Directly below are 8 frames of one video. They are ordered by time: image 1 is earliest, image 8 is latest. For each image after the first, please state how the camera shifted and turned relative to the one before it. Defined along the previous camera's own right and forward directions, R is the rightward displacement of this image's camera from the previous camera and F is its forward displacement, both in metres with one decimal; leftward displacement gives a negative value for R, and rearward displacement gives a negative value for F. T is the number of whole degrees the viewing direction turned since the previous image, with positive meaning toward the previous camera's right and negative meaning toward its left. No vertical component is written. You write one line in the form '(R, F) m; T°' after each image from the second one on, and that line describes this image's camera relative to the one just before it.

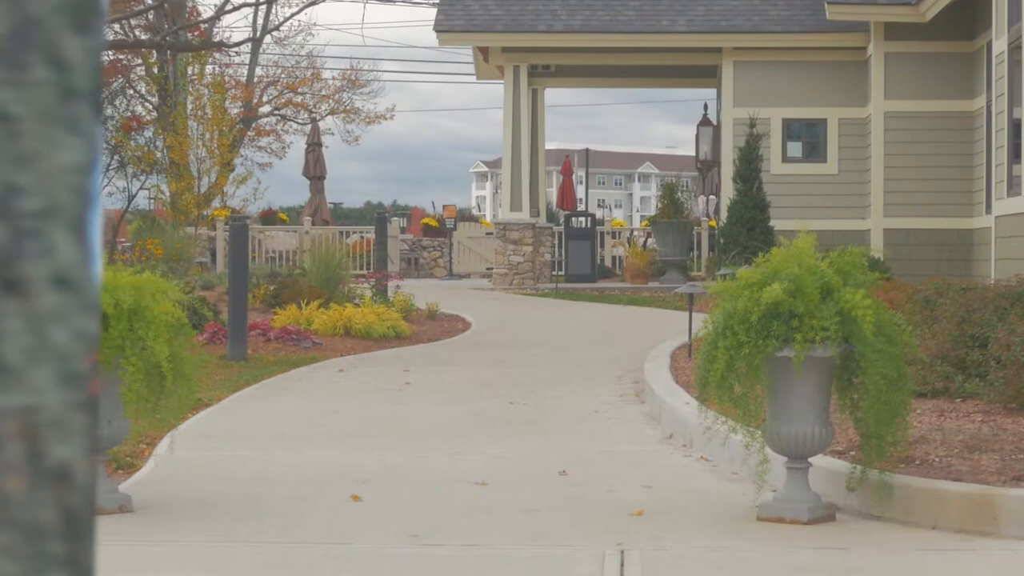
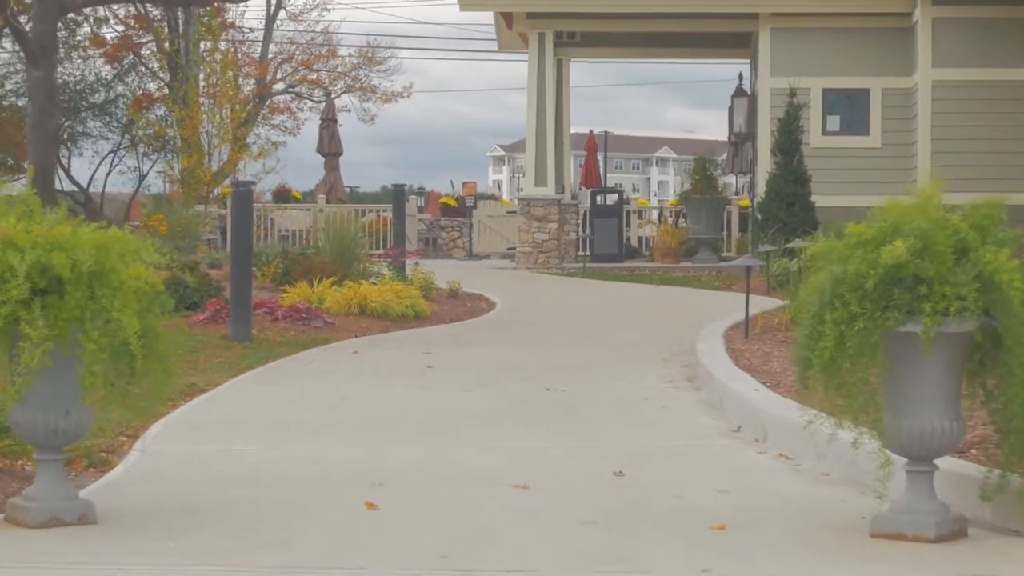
(-0.1, +1.3) m; 0°
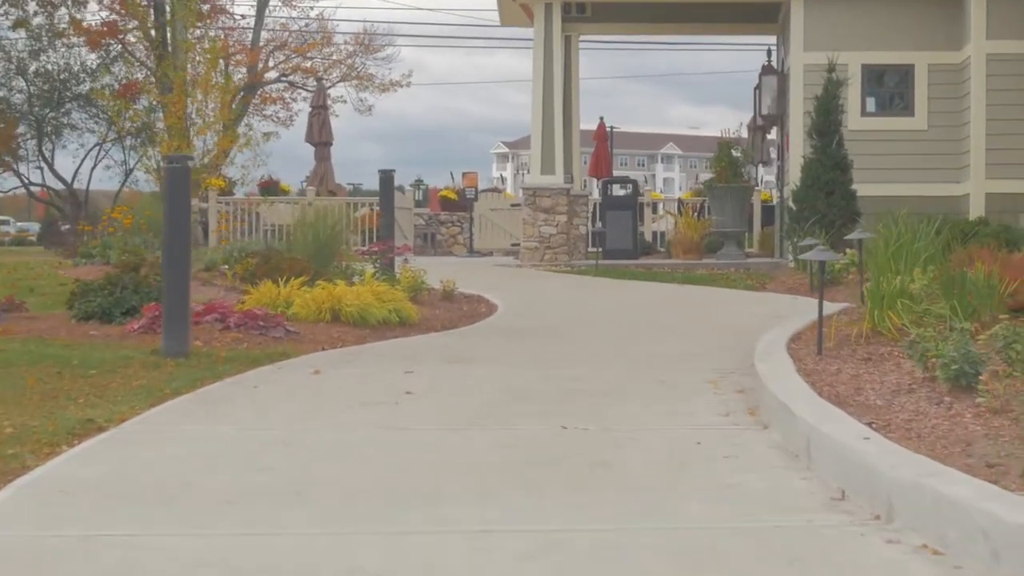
(0.0, +2.5) m; 0°
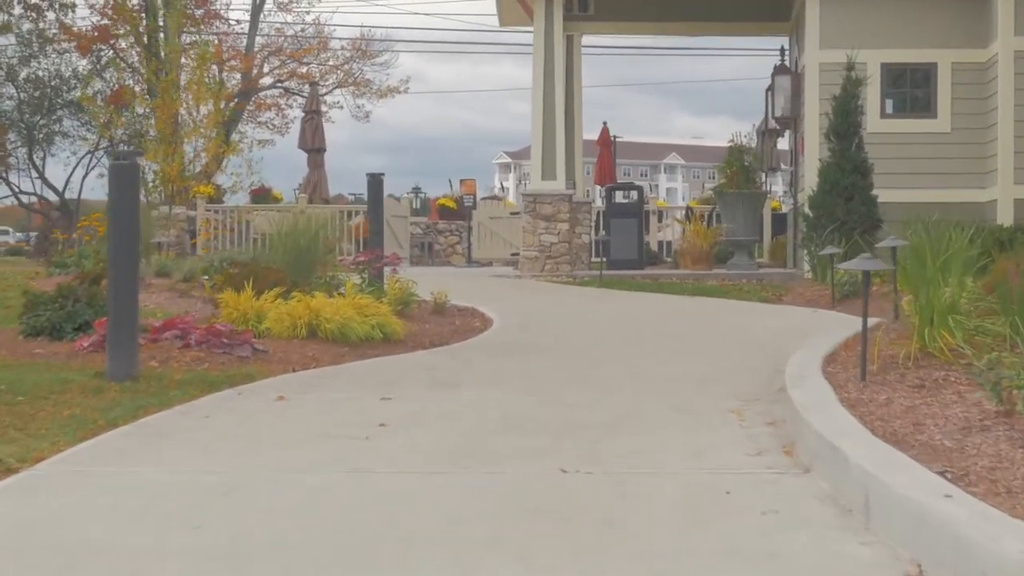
(0.0, +1.2) m; 0°
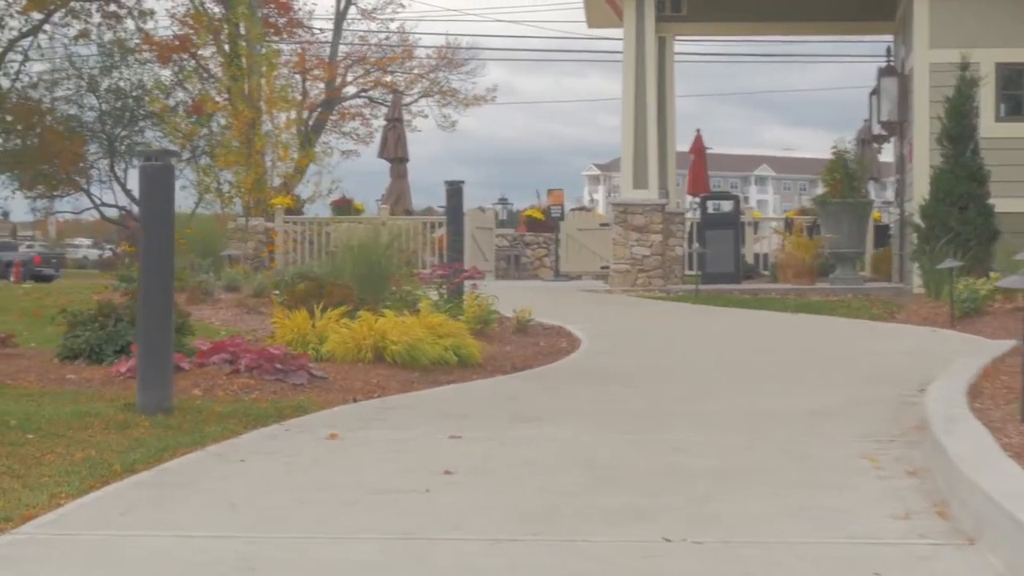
(0.0, +1.2) m; -2°
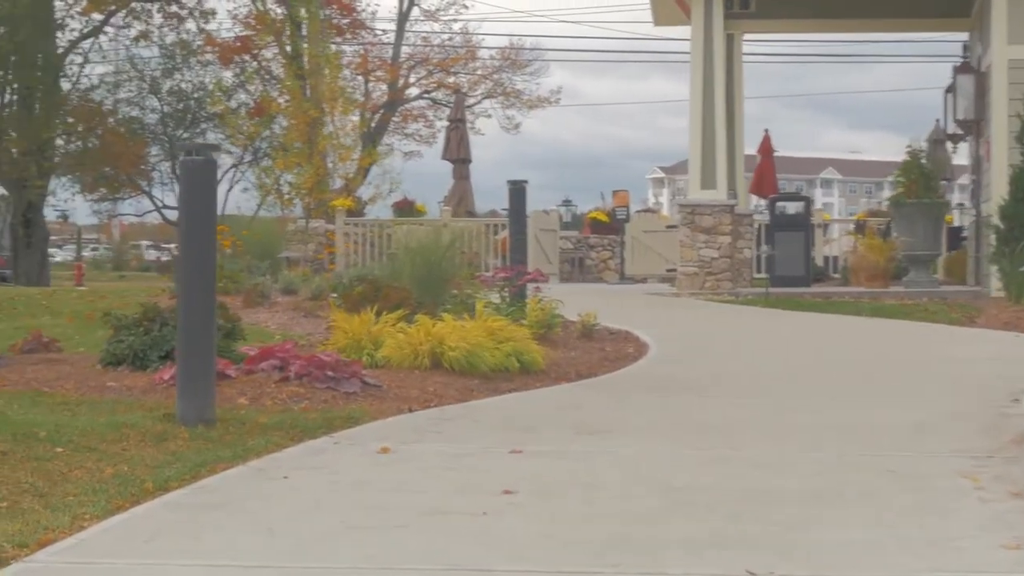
(0.0, +0.5) m; -2°
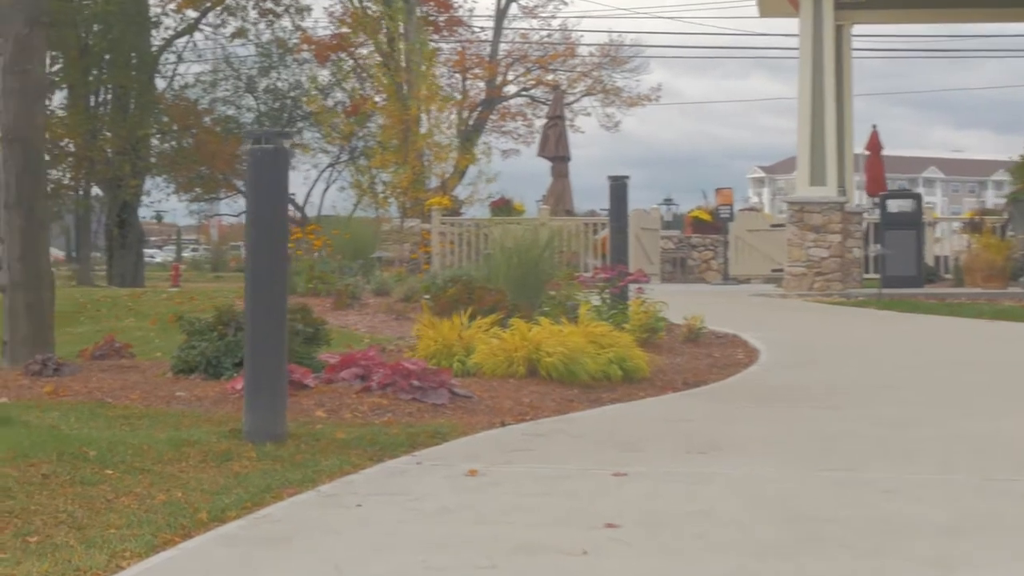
(0.0, +0.7) m; -2°
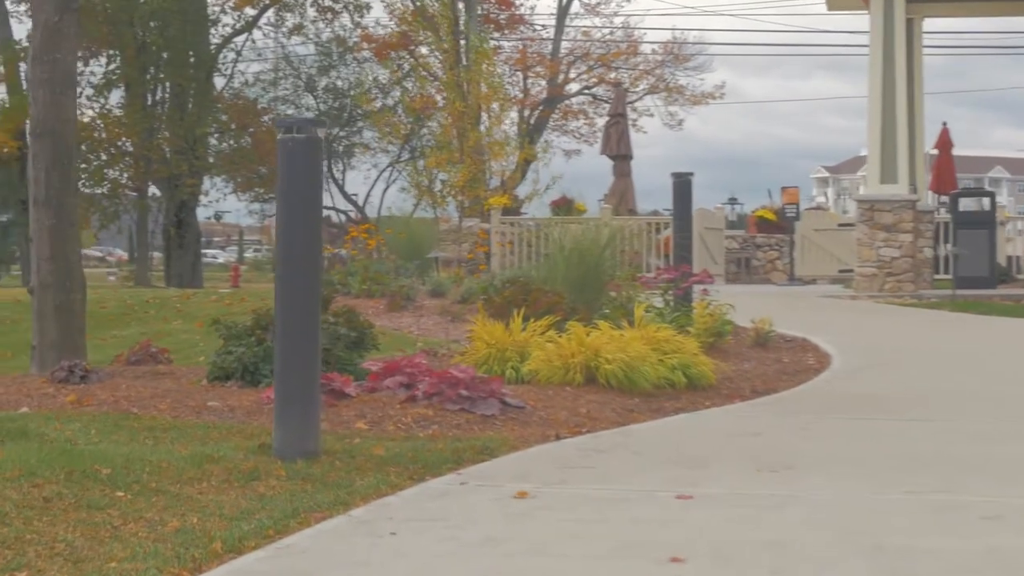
(0.0, +0.6) m; -2°
